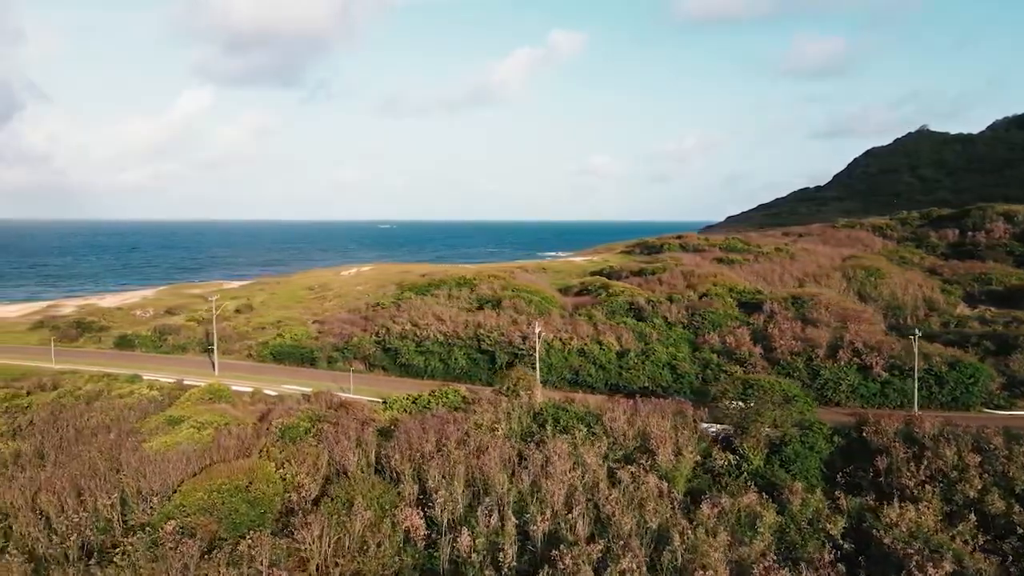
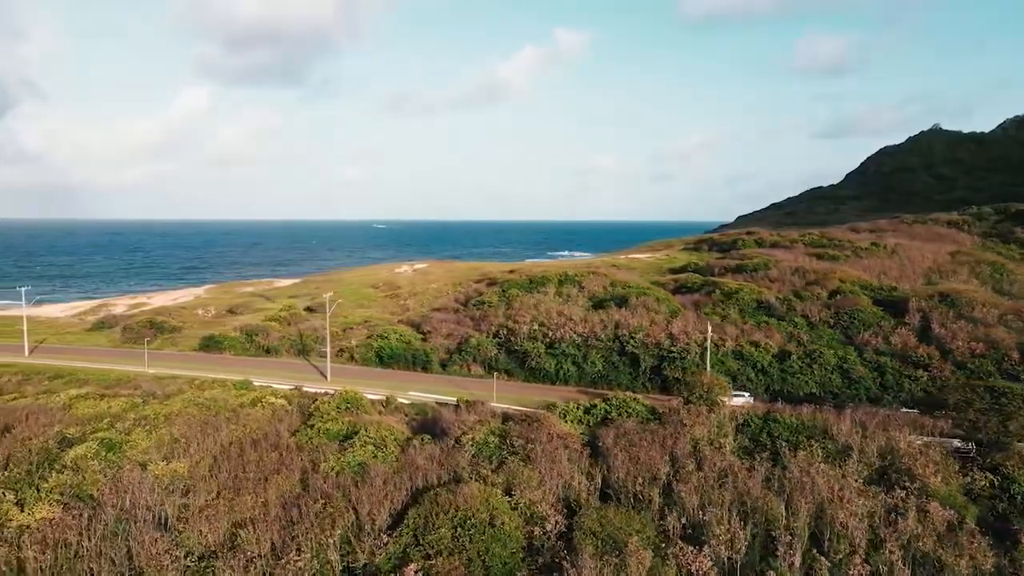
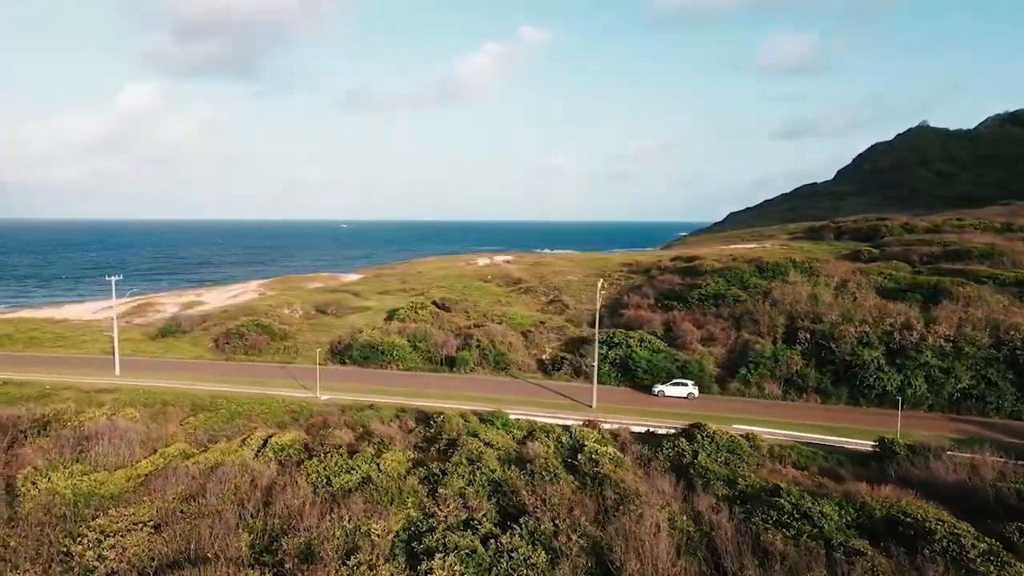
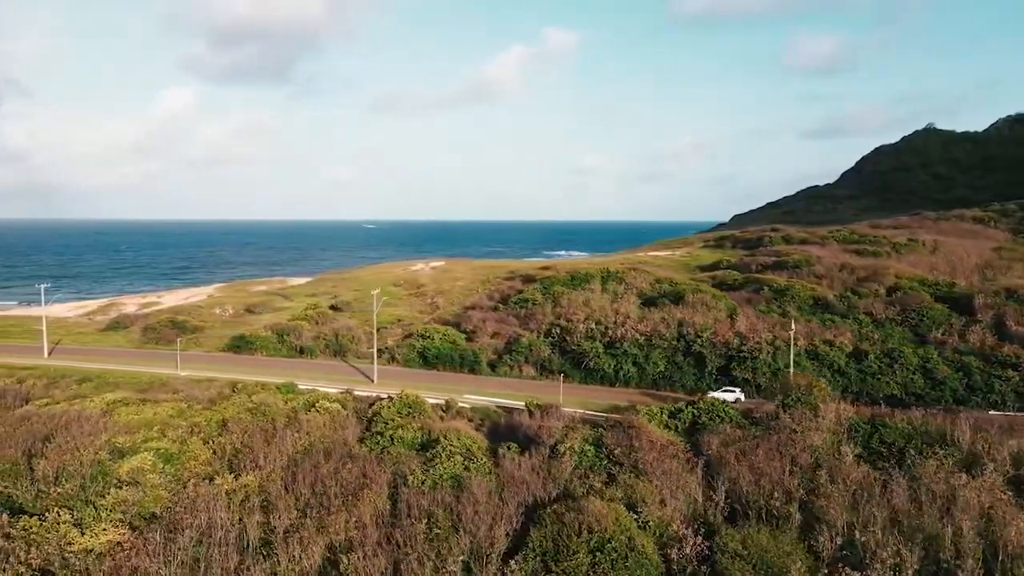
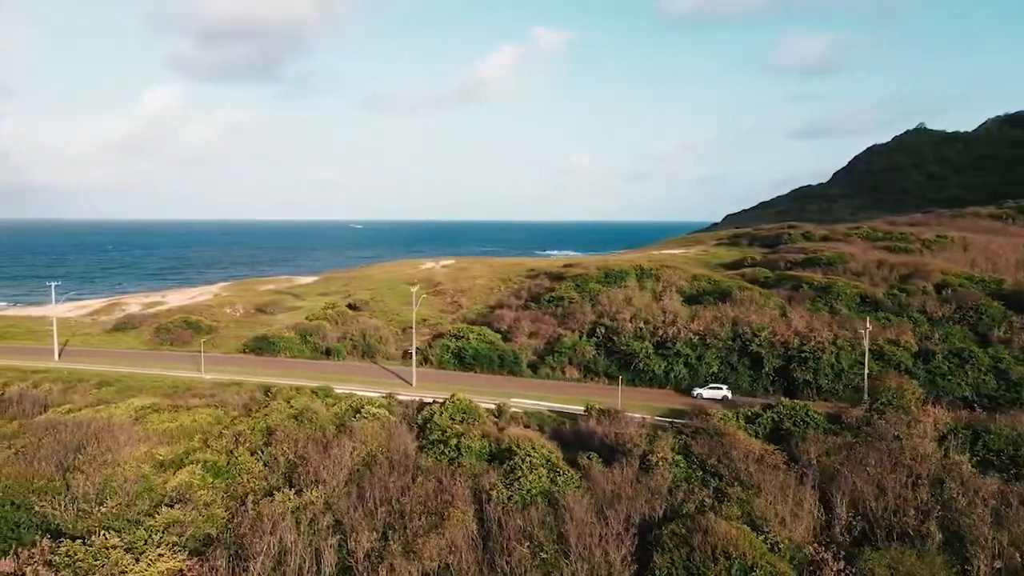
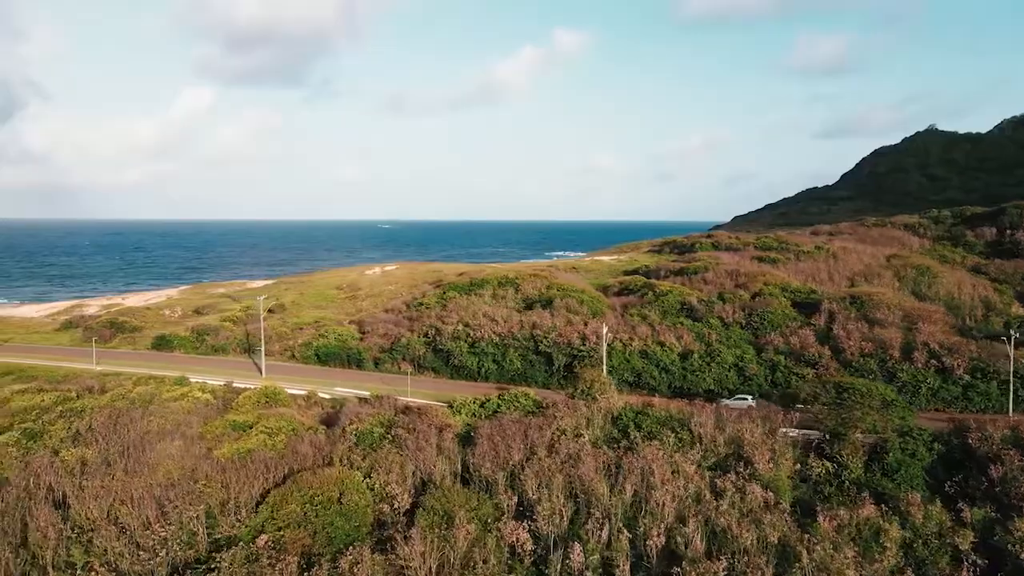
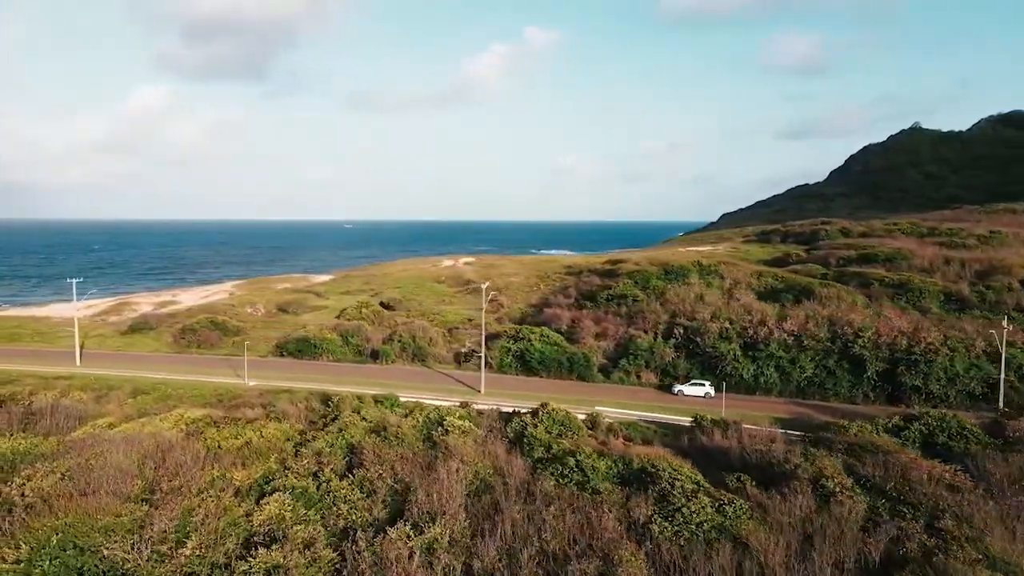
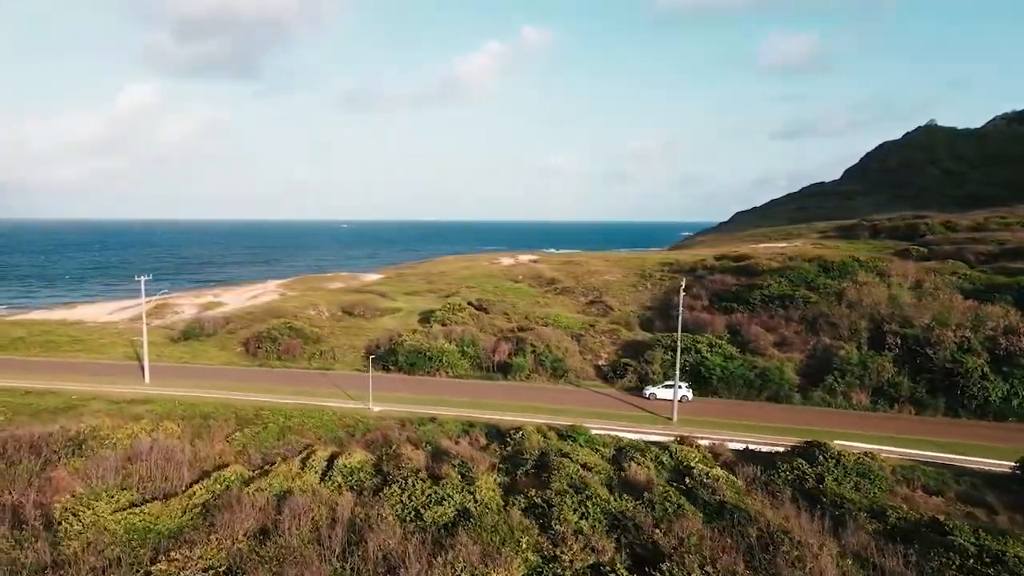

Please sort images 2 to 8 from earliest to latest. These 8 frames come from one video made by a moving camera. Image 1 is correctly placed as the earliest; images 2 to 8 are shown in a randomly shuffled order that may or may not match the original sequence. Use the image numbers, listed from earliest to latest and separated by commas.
6, 2, 4, 5, 7, 3, 8
